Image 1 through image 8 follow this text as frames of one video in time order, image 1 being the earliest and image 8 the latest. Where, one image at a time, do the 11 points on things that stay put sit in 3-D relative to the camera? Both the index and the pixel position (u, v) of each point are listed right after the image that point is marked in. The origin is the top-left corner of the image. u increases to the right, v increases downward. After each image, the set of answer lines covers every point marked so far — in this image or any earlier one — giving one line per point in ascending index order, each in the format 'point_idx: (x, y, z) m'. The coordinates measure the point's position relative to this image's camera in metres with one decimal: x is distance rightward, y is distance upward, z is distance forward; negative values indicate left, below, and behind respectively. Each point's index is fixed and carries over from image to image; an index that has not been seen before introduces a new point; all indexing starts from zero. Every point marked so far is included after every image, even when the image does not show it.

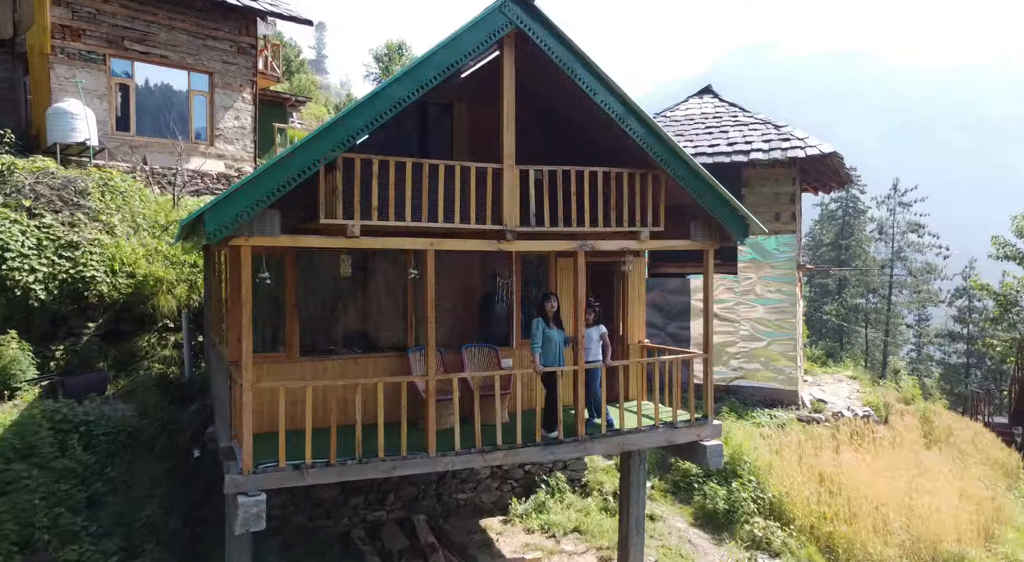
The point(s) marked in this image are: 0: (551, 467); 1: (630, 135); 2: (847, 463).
0: (+0.5, -2.3, +8.6) m
1: (+1.0, +1.2, +6.1) m
2: (+4.6, -2.5, +9.7) m
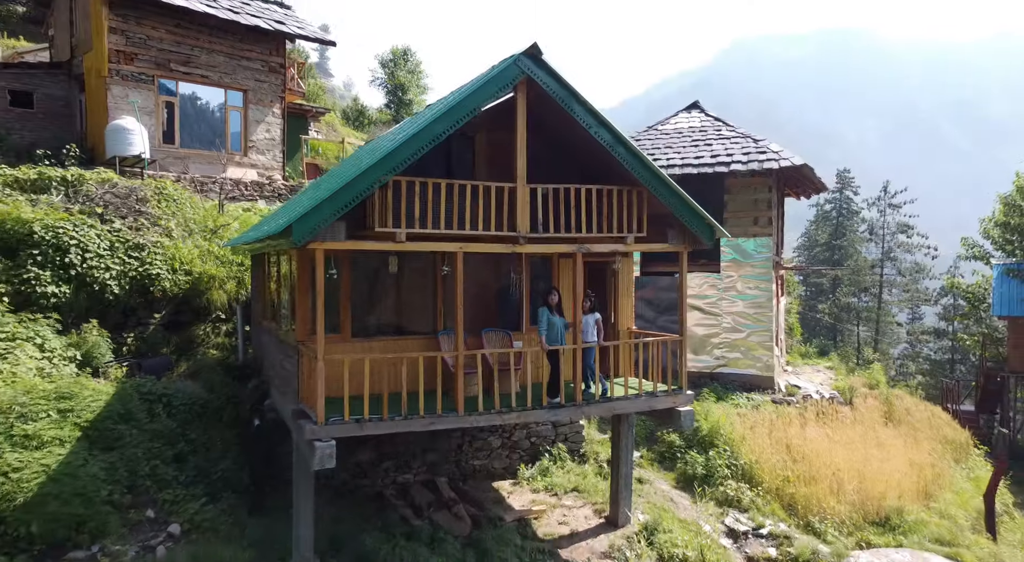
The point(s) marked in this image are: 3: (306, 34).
0: (+0.6, -2.3, +10.0) m
1: (+1.1, +1.3, +7.6) m
2: (+4.7, -2.4, +11.1) m
3: (-4.5, +5.3, +15.3) m
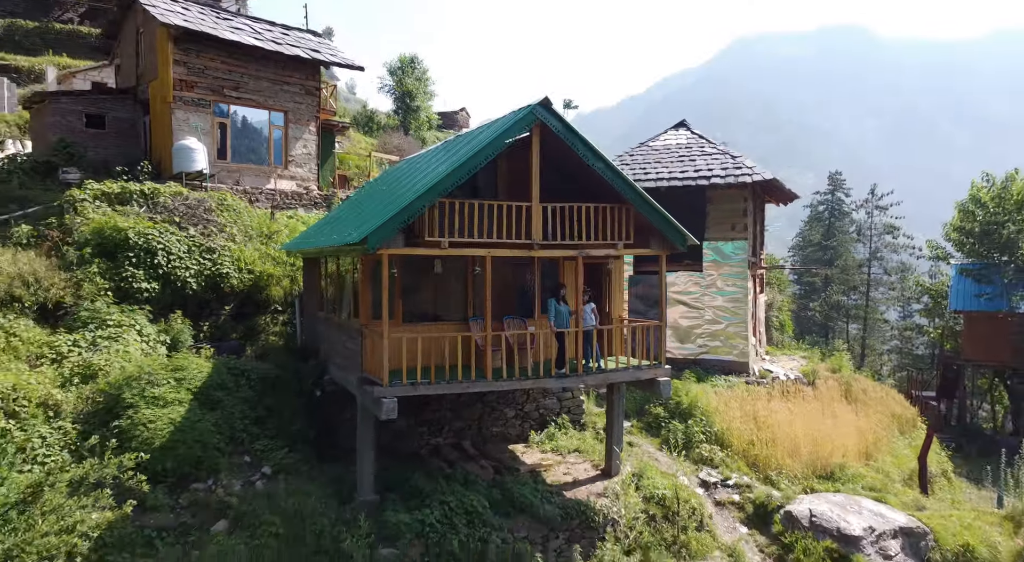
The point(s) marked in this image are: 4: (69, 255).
0: (+0.8, -2.2, +12.1) m
1: (+1.4, +1.3, +9.6) m
2: (+4.9, -2.4, +13.2) m
3: (-4.2, +5.4, +17.4) m
4: (-7.5, +0.4, +12.2) m
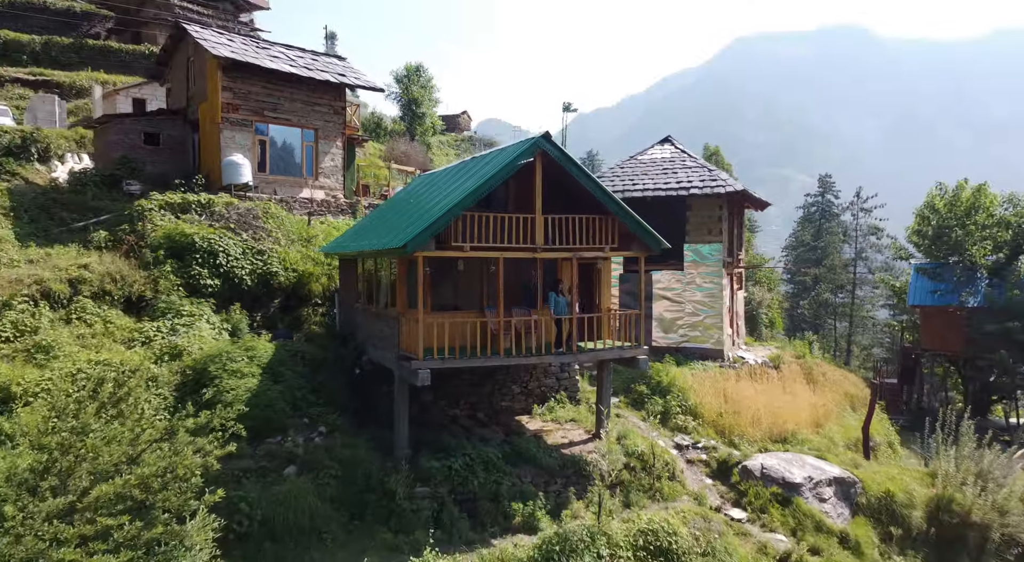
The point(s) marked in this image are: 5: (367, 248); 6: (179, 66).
0: (+0.9, -2.2, +14.4) m
1: (+1.5, +1.4, +11.9) m
2: (+5.0, -2.3, +15.5) m
3: (-4.1, +5.4, +19.6) m
4: (-7.4, +0.5, +14.5) m
5: (-2.5, +0.6, +12.4) m
6: (-9.0, +5.8, +19.4) m
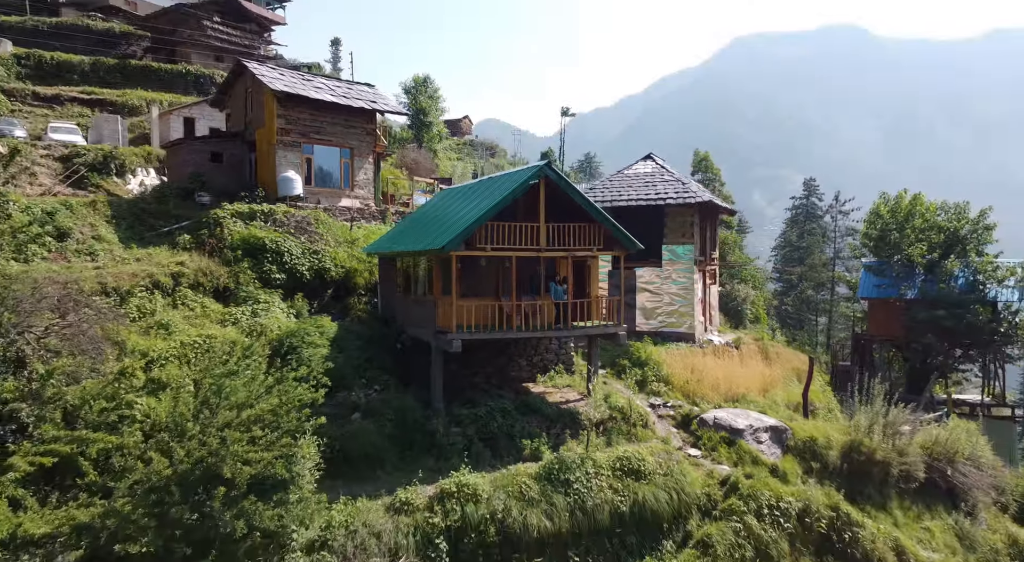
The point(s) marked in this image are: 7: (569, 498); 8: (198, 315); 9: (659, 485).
0: (+1.1, -2.0, +18.0) m
1: (+1.7, +1.5, +15.5) m
2: (+5.2, -2.2, +19.1) m
3: (-3.9, +5.6, +23.2) m
4: (-7.2, +0.6, +18.0) m
5: (-2.3, +0.7, +16.0) m
6: (-8.8, +6.0, +23.0) m
7: (+1.0, -3.9, +12.8) m
8: (-7.0, -0.7, +15.9) m
9: (+2.8, -3.9, +13.5) m
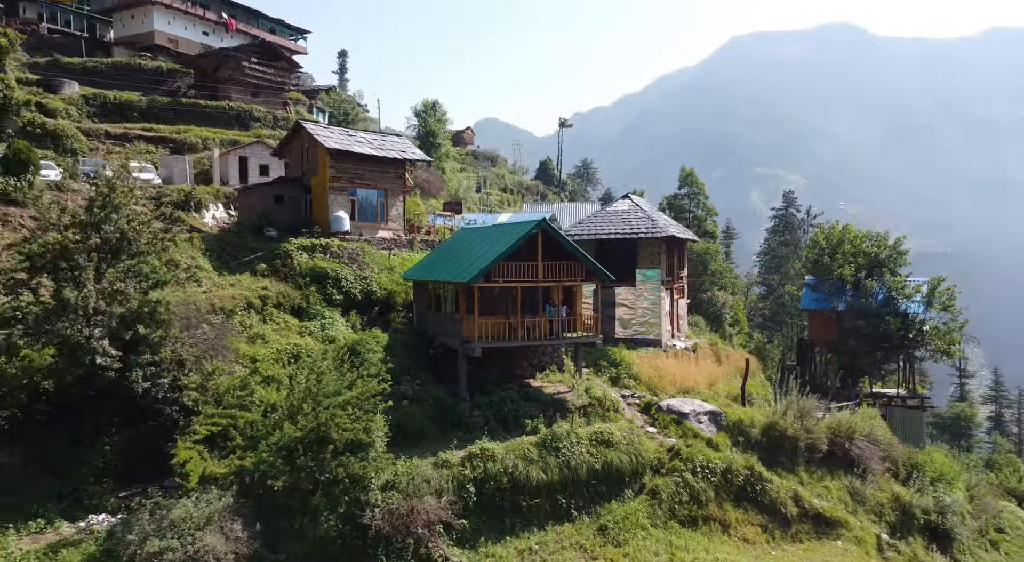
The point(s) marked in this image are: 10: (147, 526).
0: (+1.3, -2.7, +23.4) m
1: (+1.8, +0.9, +20.9) m
2: (+5.4, -2.8, +24.5) m
3: (-3.8, +5.0, +28.6) m
4: (-7.1, 0.0, +23.4) m
5: (-2.2, +0.1, +21.4) m
6: (-8.6, +5.3, +28.4) m
7: (+1.2, -4.6, +18.3) m
8: (-6.9, -1.4, +21.4) m
9: (+3.0, -4.5, +19.0) m
10: (-7.2, -4.8, +14.1) m
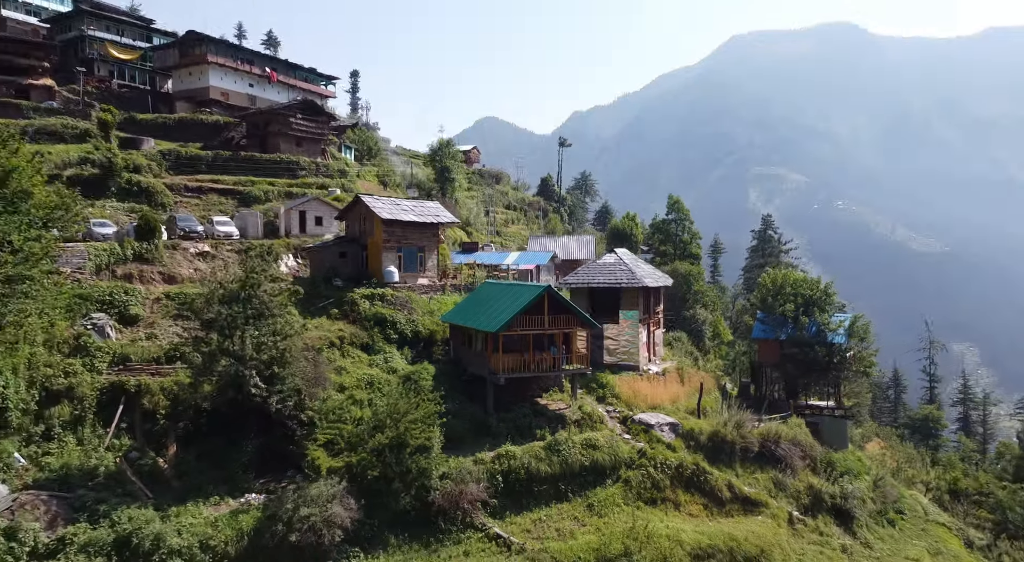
0: (+1.8, -4.6, +31.2) m
1: (+2.4, -1.0, +28.7) m
2: (+5.9, -4.7, +32.3) m
3: (-3.2, +3.1, +36.3) m
4: (-6.5, -1.9, +31.2) m
5: (-1.6, -1.8, +29.2) m
6: (-8.1, +3.5, +36.1) m
7: (+1.7, -6.5, +26.0) m
8: (-6.3, -3.3, +29.1) m
9: (+3.5, -6.4, +26.7) m
10: (-6.6, -6.7, +21.8) m
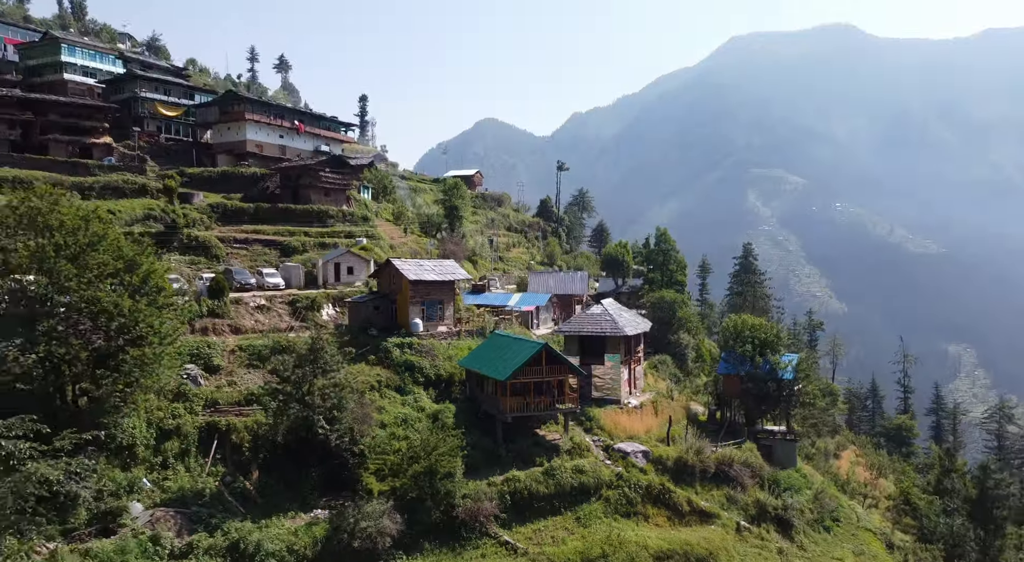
0: (+2.1, -7.4, +38.4) m
1: (+2.6, -3.9, +35.9) m
2: (+6.2, -7.6, +39.5) m
3: (-3.0, +0.2, +43.6) m
4: (-6.3, -4.7, +38.4) m
5: (-1.4, -4.7, +36.4) m
6: (-7.8, +0.6, +43.3) m
7: (+2.0, -9.3, +33.3) m
8: (-6.1, -6.1, +36.4) m
9: (+3.7, -9.3, +34.0) m
10: (-6.4, -9.6, +29.1) m
